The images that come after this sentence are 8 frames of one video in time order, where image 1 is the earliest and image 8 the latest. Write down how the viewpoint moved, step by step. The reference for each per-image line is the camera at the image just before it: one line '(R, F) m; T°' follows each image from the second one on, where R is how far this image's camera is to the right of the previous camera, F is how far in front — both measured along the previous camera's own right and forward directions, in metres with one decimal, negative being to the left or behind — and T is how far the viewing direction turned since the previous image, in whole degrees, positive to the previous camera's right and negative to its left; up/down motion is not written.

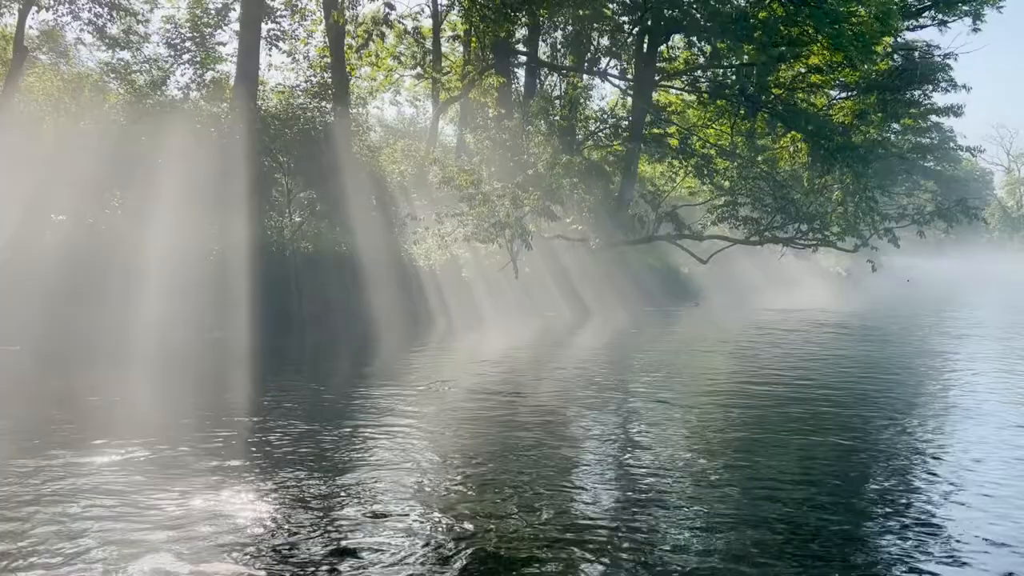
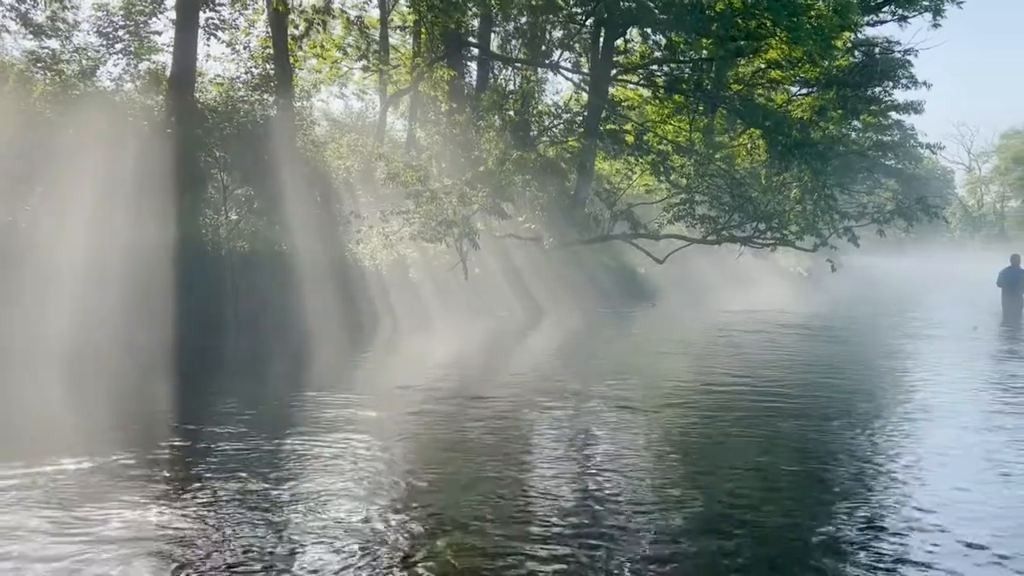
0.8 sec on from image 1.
(-0.1, +1.2) m; +3°
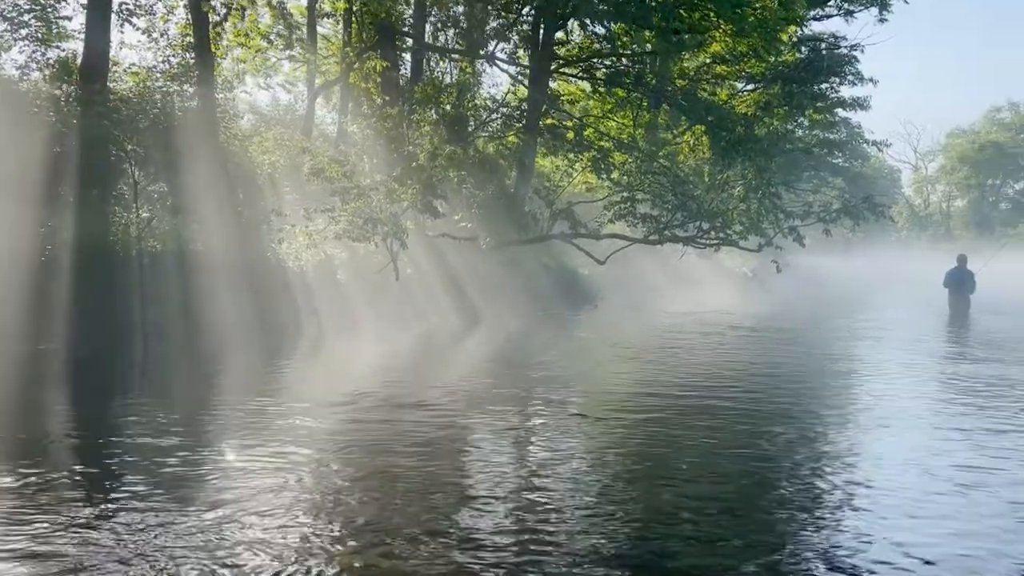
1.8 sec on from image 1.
(+0.5, +1.4) m; +3°
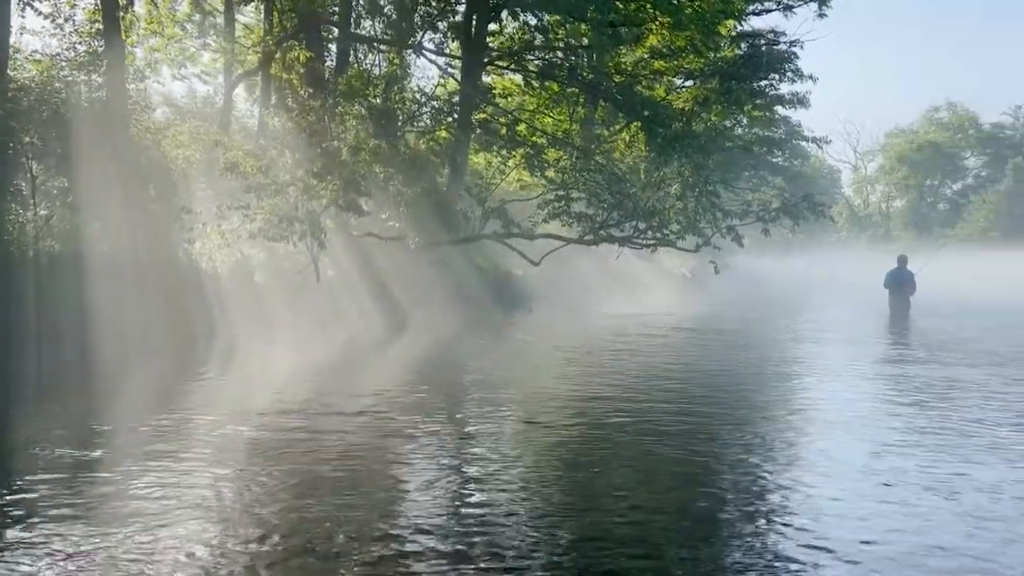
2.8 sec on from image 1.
(+0.4, +1.3) m; +3°
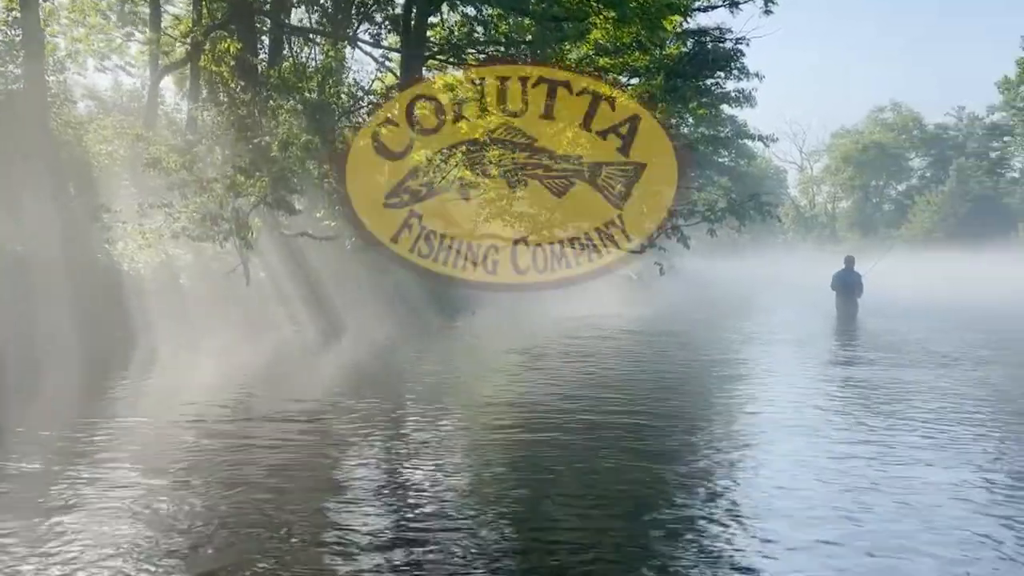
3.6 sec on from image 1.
(+0.2, +0.9) m; +3°
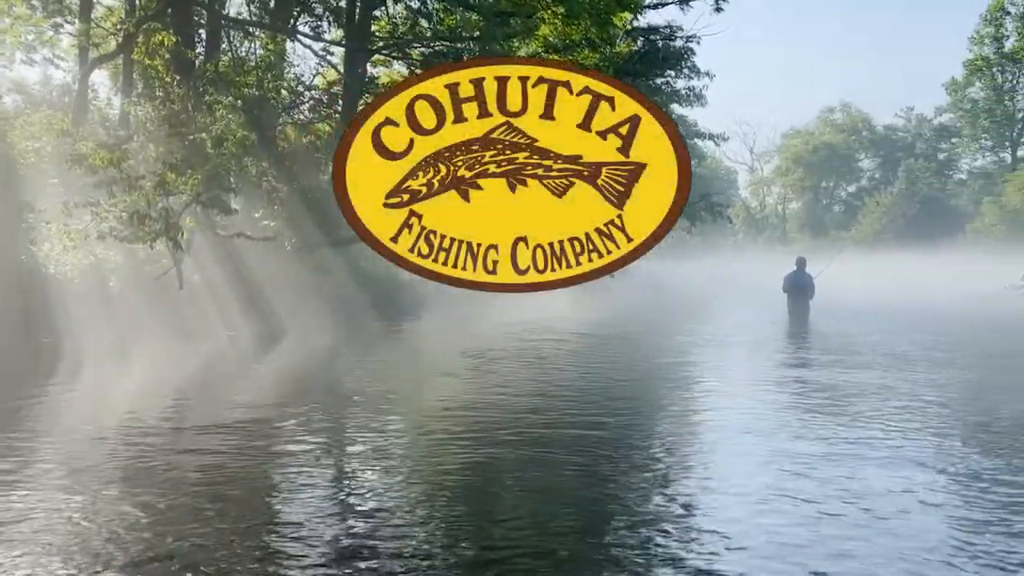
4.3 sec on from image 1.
(+0.1, +0.7) m; +3°
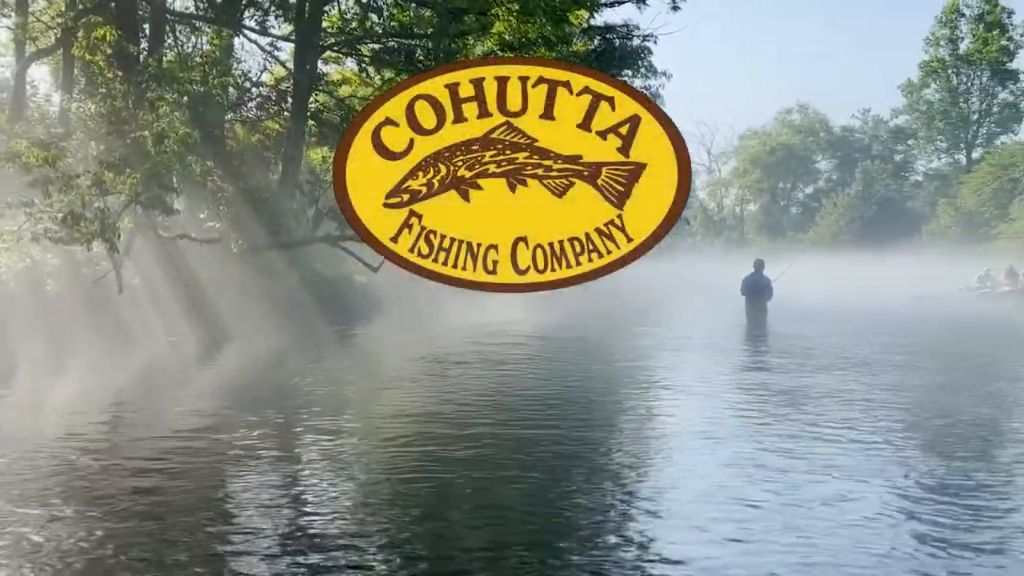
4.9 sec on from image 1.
(+0.1, +0.6) m; +2°
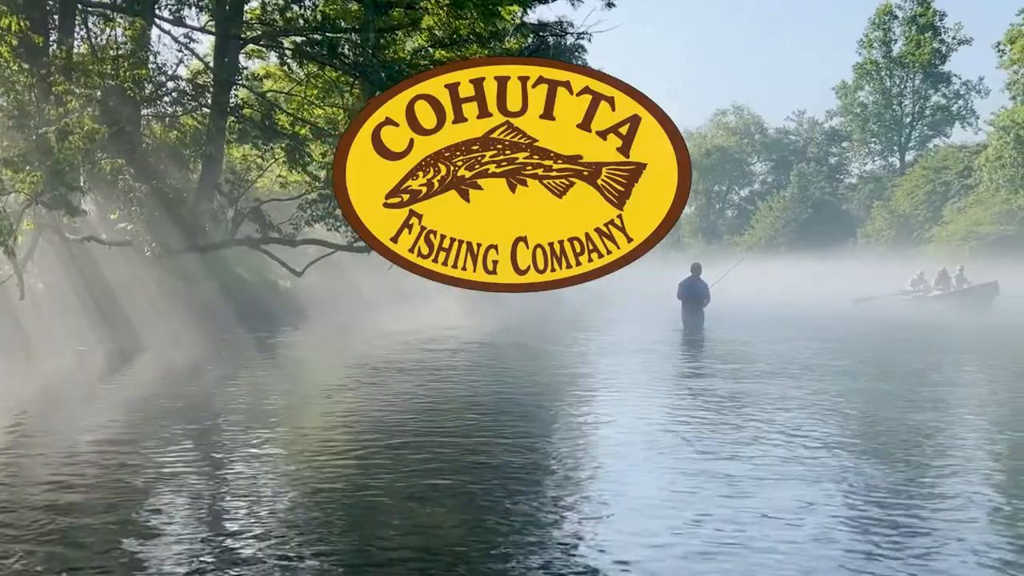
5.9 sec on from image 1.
(+0.1, +0.9) m; +4°
